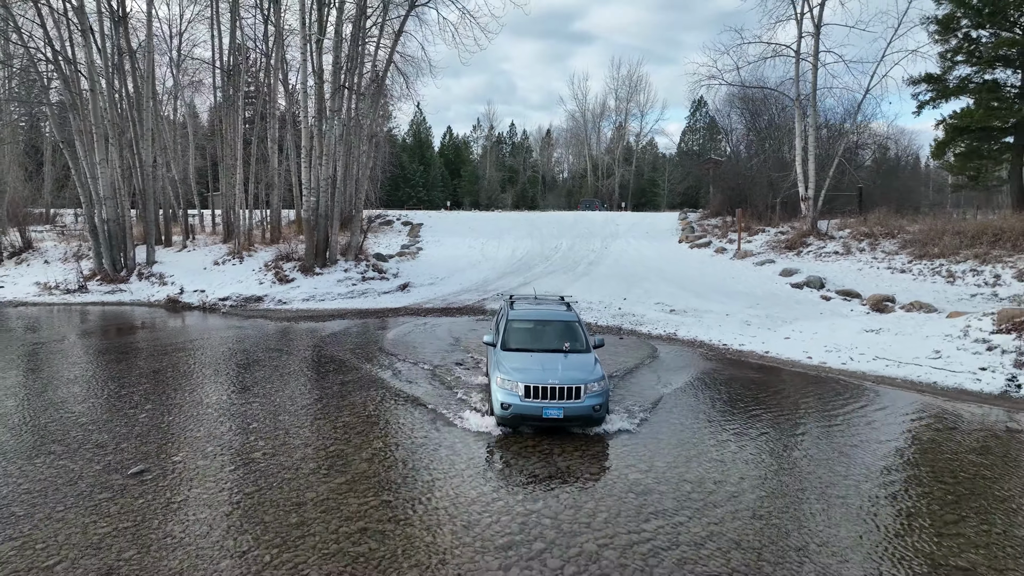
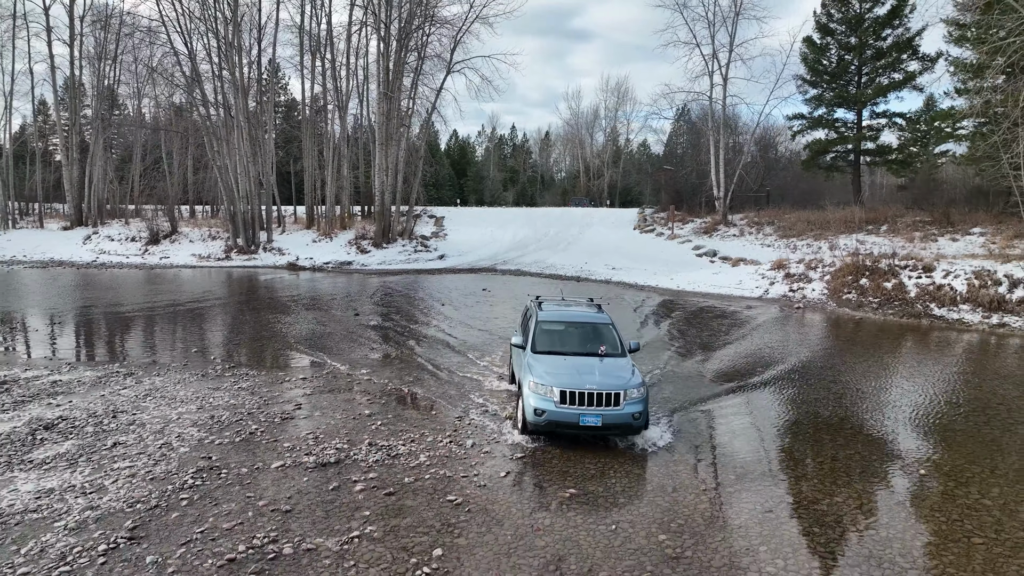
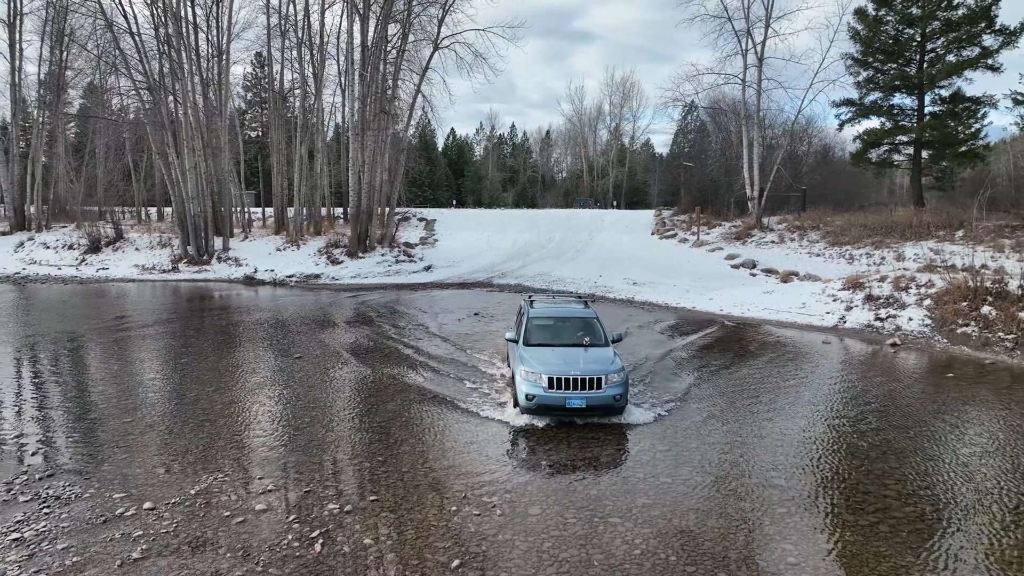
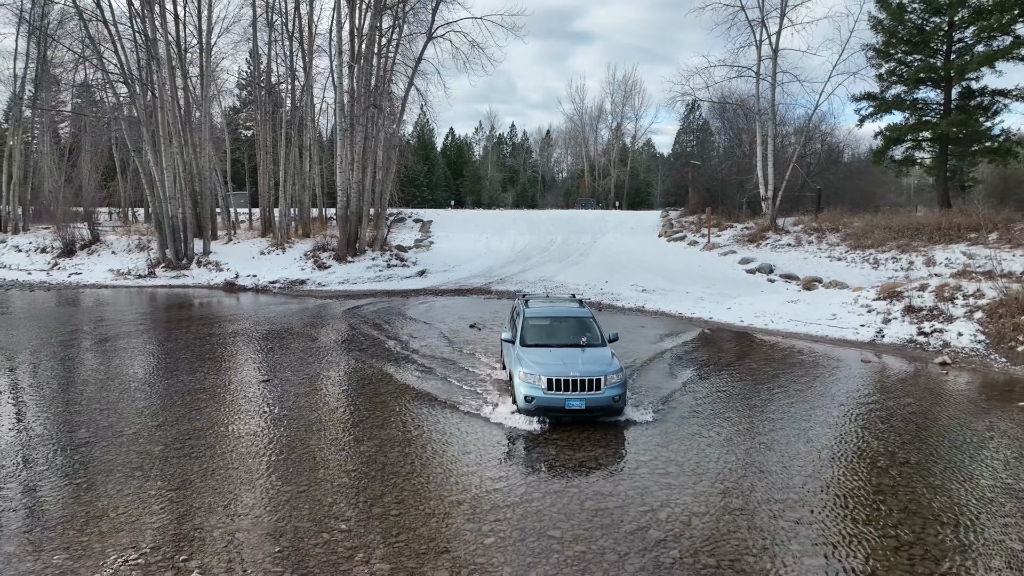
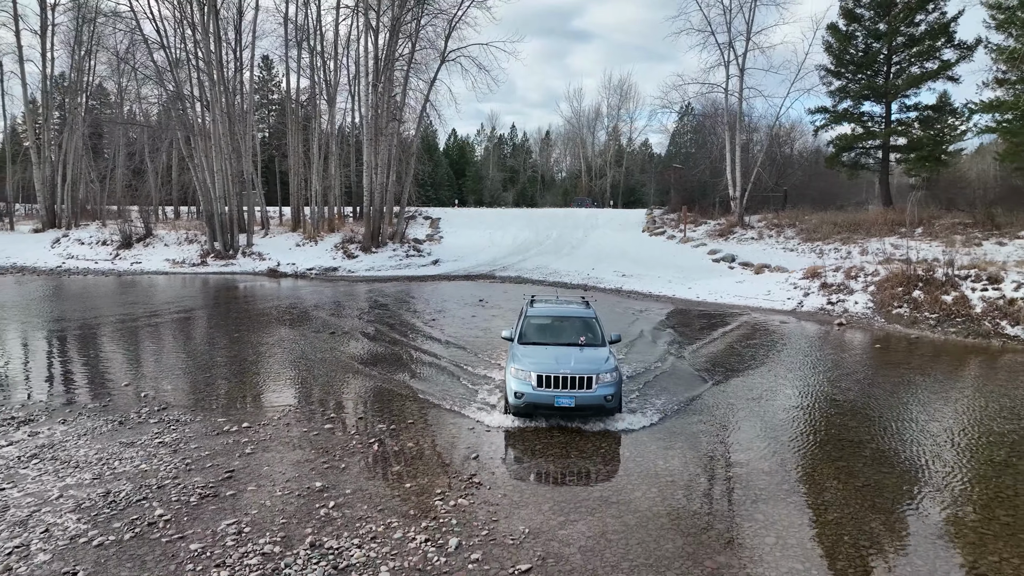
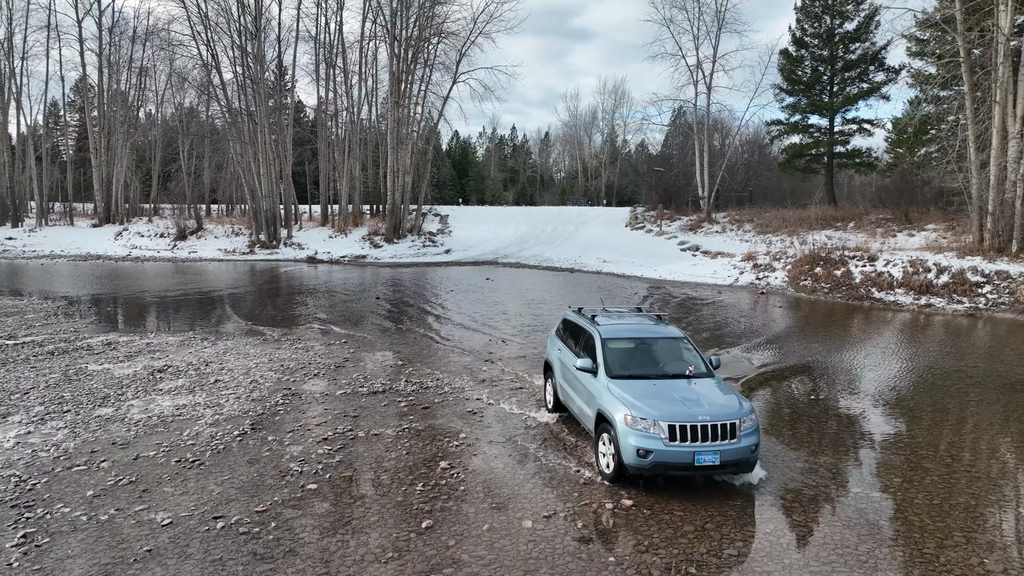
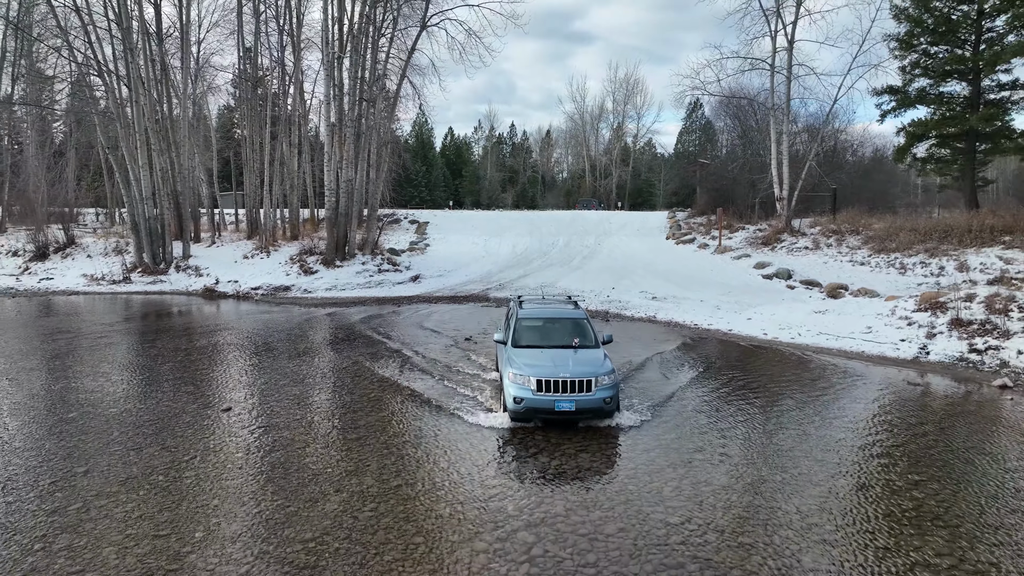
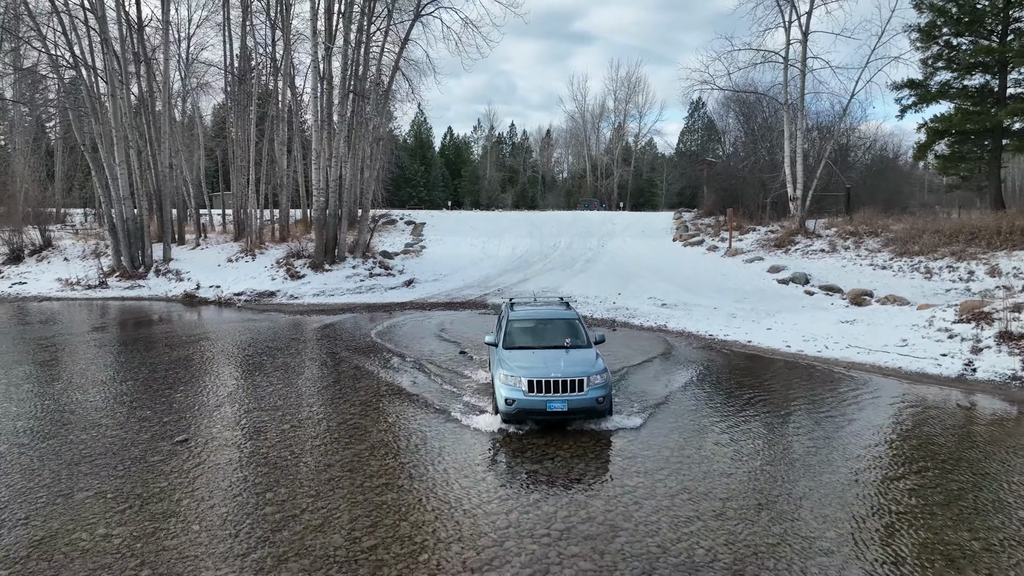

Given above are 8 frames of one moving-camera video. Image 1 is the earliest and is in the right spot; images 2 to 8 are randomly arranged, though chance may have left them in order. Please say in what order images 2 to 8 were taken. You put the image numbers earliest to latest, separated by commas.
8, 7, 4, 3, 5, 2, 6
